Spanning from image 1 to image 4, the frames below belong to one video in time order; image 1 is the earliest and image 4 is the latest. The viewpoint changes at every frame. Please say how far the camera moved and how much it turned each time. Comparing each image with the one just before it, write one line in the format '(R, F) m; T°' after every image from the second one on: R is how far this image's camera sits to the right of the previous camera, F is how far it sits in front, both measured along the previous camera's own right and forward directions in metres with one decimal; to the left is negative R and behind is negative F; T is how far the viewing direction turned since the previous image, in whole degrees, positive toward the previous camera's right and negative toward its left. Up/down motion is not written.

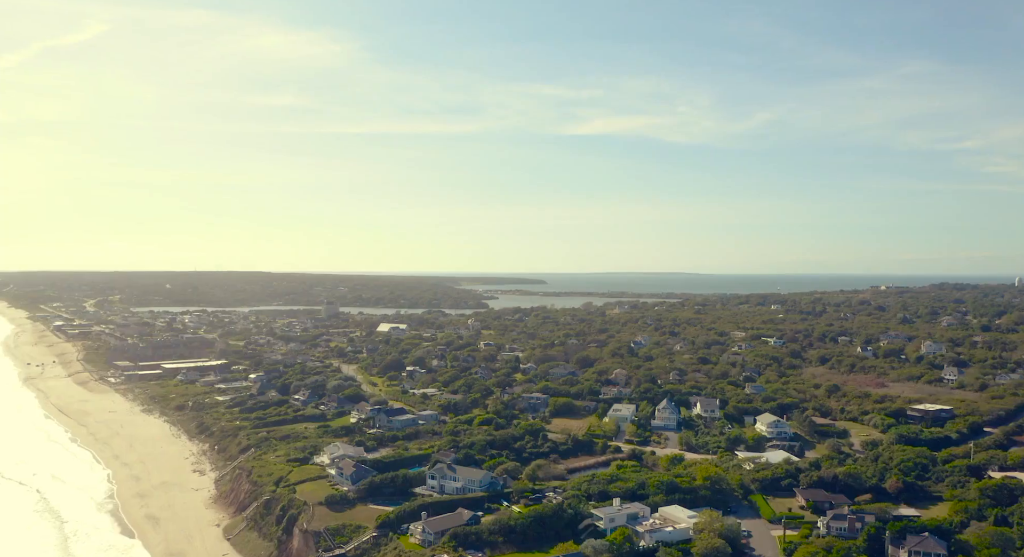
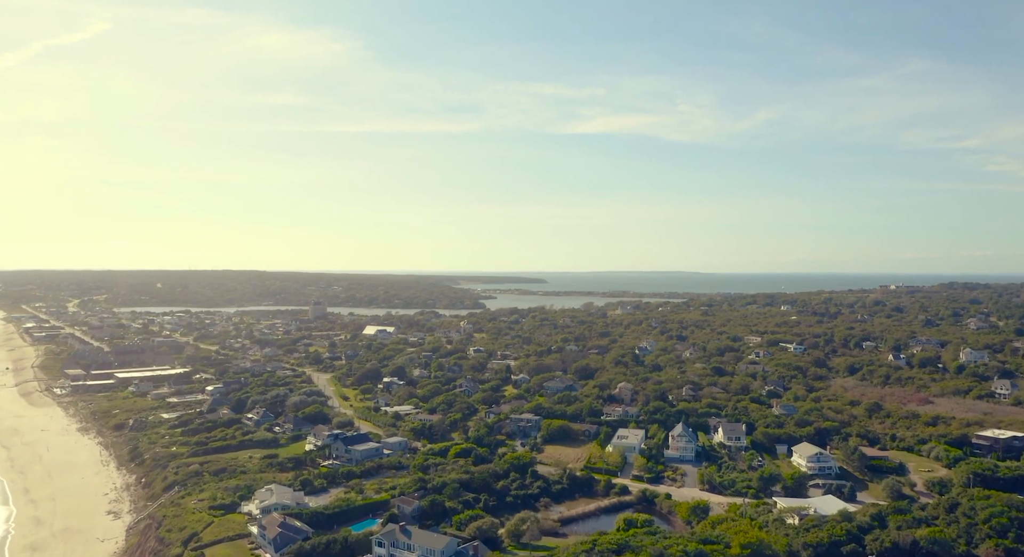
(+0.5, +4.8) m; 0°
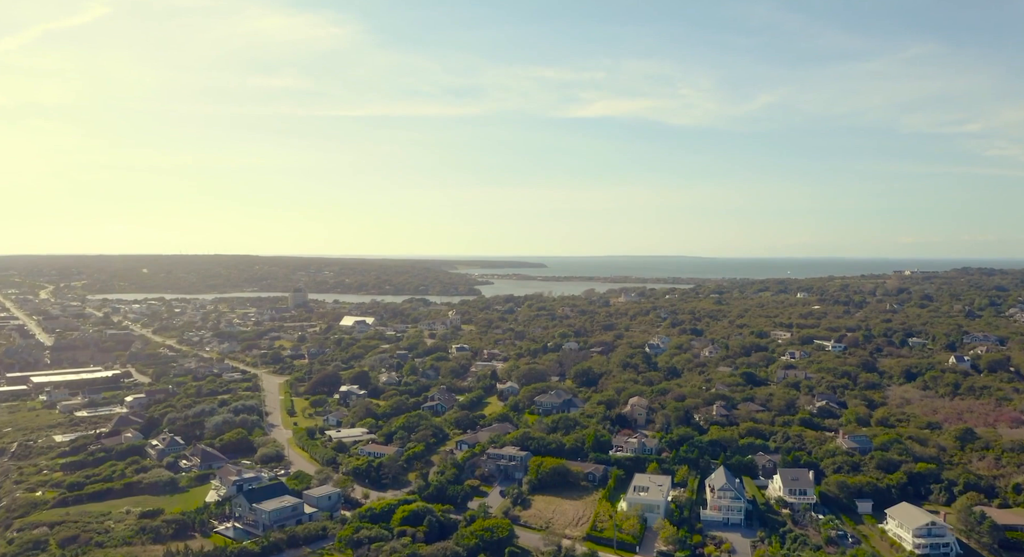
(+0.6, +6.8) m; 0°
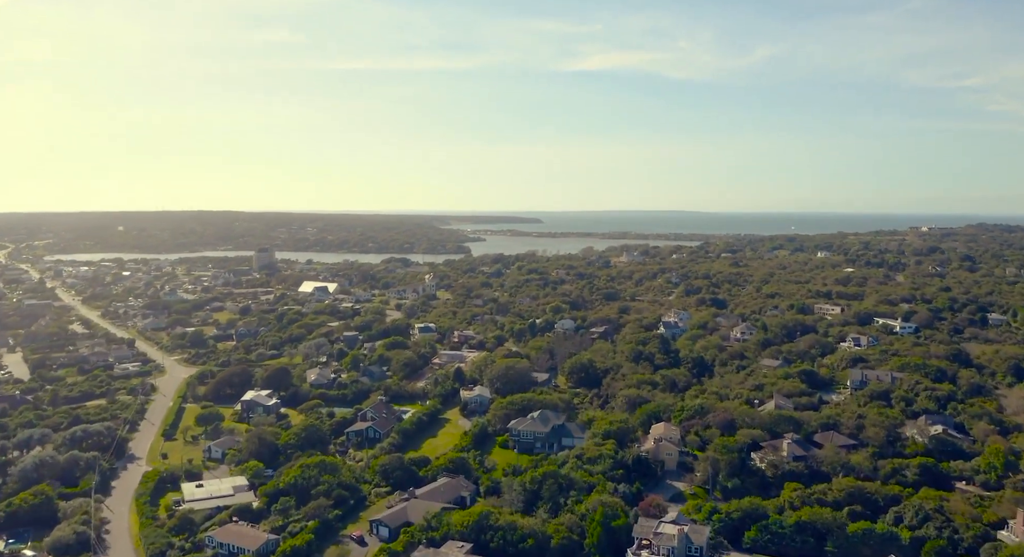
(+0.7, +8.6) m; 0°
